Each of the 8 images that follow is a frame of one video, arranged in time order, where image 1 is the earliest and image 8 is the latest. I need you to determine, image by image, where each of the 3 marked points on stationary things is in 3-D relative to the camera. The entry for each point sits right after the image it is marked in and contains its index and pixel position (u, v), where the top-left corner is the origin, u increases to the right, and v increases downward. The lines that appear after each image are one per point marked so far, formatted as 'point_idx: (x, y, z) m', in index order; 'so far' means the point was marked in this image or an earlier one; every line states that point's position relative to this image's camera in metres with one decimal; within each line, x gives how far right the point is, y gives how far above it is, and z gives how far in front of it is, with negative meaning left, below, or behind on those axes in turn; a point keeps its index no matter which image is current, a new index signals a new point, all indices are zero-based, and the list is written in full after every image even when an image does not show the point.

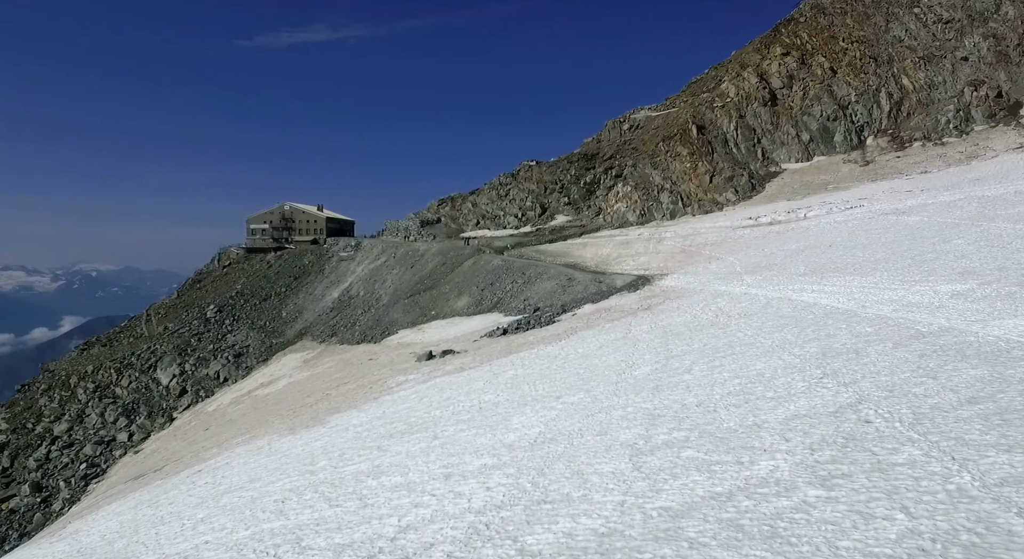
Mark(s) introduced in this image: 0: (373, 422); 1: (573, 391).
0: (-4.3, -4.4, +19.4) m
1: (+1.6, -3.0, +16.5) m
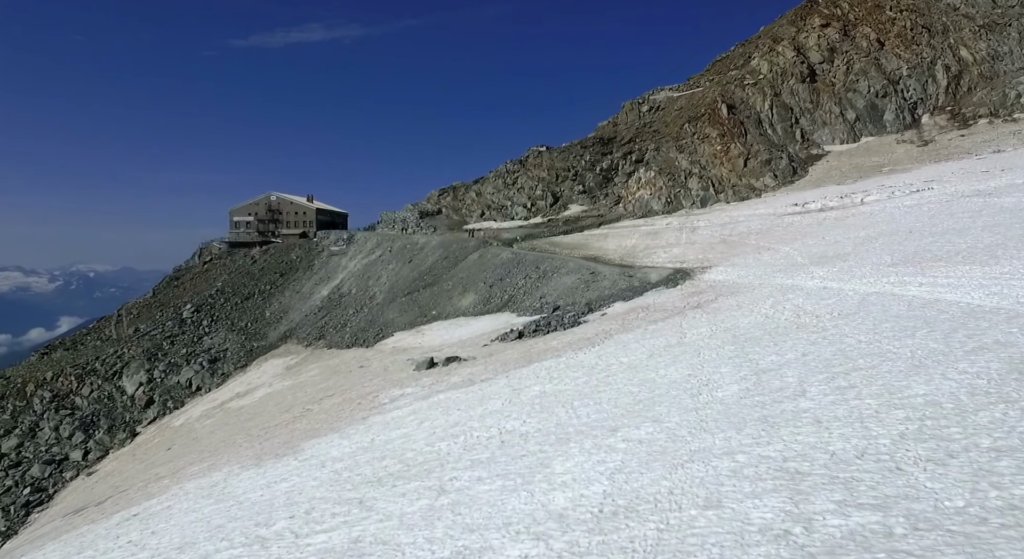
0: (-3.6, -4.2, +14.6) m
1: (+2.3, -2.7, +11.8) m
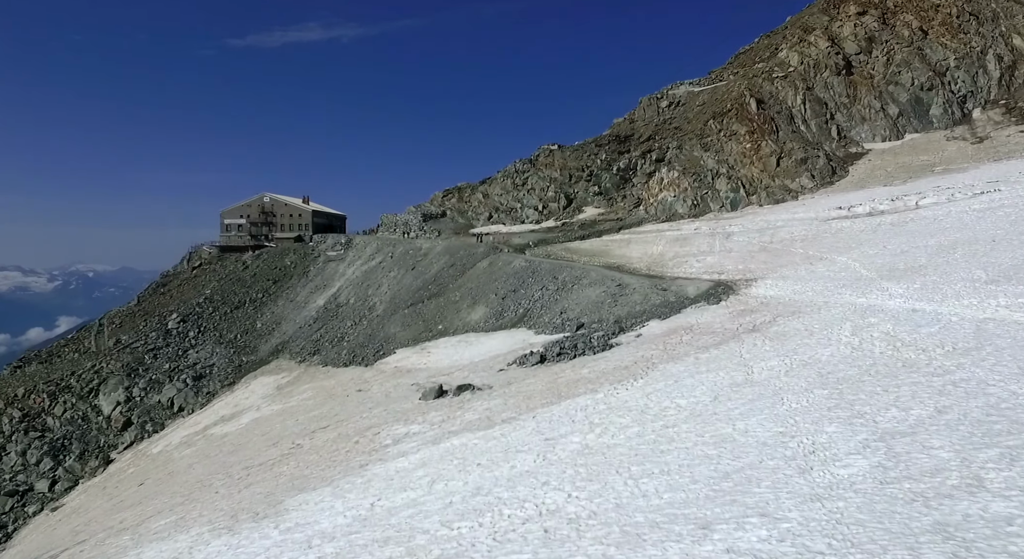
0: (-2.9, -4.7, +11.4) m
1: (+3.0, -3.2, +8.5) m
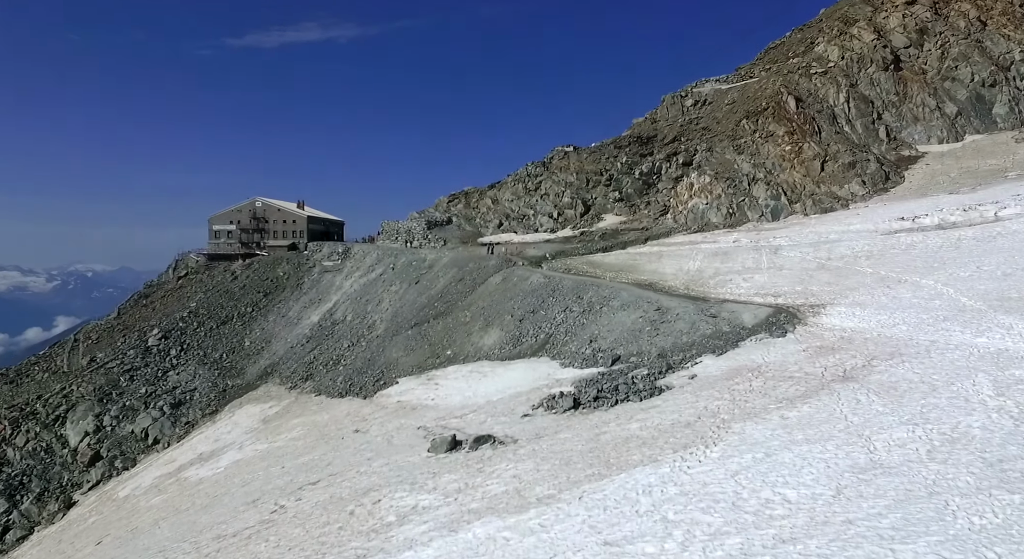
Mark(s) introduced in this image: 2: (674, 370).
0: (-2.1, -5.5, +7.8) m
1: (+3.8, -4.0, +4.9) m
2: (+4.8, -2.6, +18.6) m
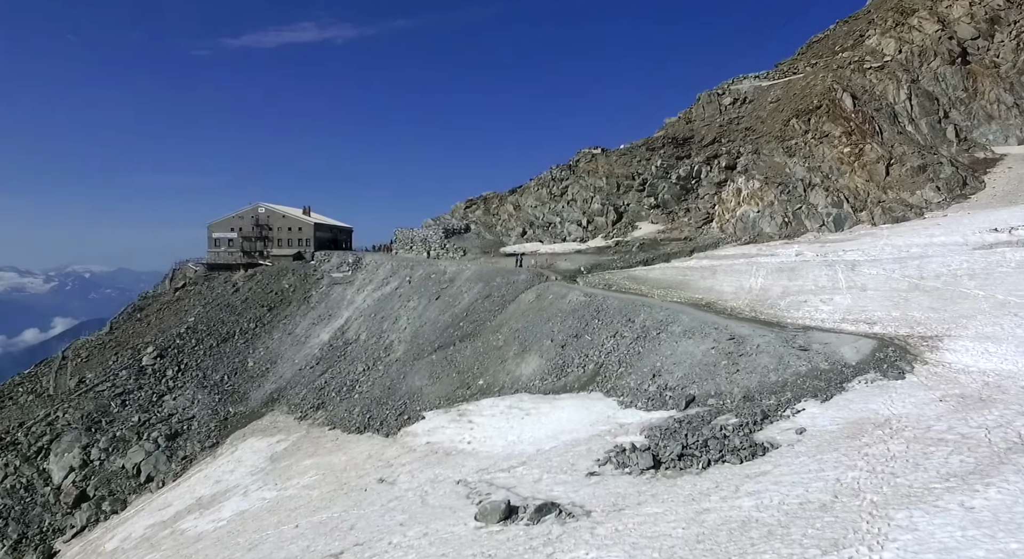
0: (-0.5, -6.2, +4.6) m
1: (+5.4, -4.8, +1.7) m
2: (+6.4, -3.4, +15.4) m
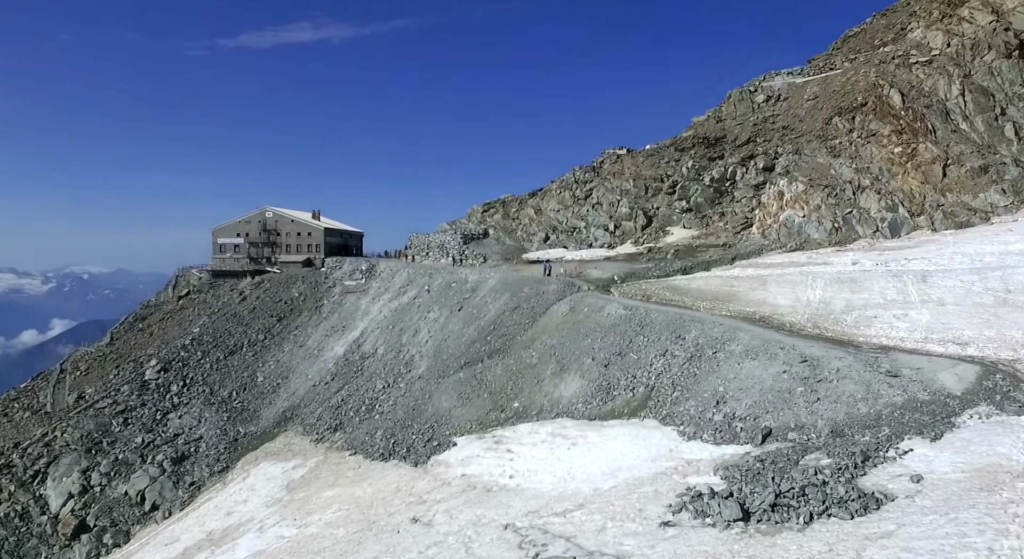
0: (+0.9, -6.7, +2.6) m
1: (+6.8, -5.2, -0.3) m
2: (+7.7, -3.8, +13.4) m
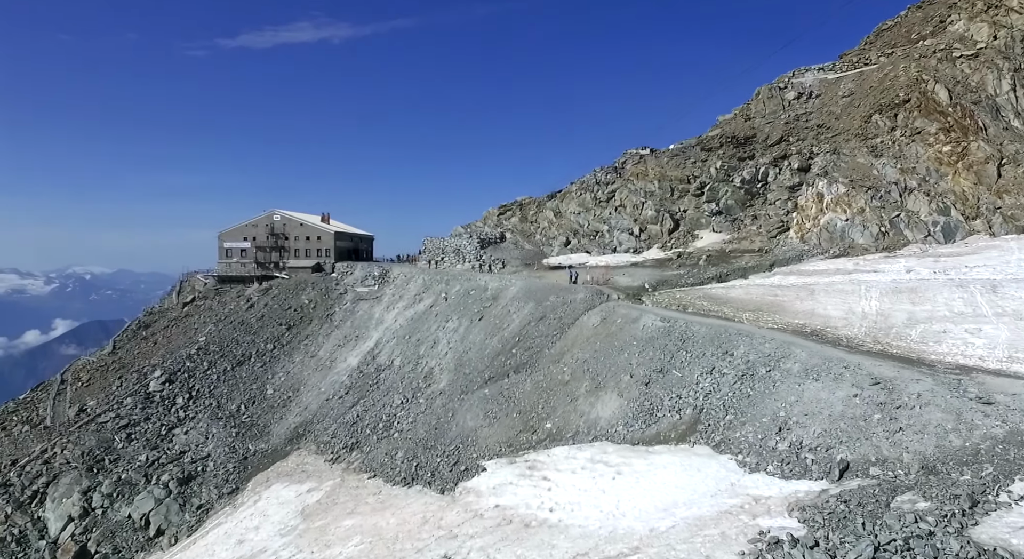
0: (+1.9, -7.1, +0.9) m
1: (+7.8, -5.6, -1.9) m
2: (+8.8, -4.2, +11.8) m
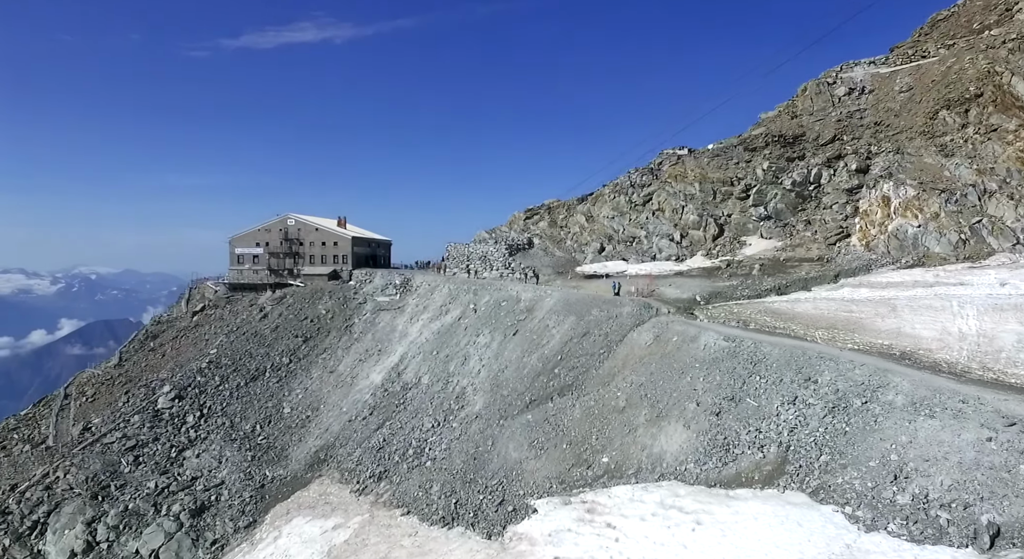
0: (+3.3, -7.6, -1.3) m
1: (+9.2, -6.1, -4.3) m
2: (+10.3, -4.7, +9.4) m
